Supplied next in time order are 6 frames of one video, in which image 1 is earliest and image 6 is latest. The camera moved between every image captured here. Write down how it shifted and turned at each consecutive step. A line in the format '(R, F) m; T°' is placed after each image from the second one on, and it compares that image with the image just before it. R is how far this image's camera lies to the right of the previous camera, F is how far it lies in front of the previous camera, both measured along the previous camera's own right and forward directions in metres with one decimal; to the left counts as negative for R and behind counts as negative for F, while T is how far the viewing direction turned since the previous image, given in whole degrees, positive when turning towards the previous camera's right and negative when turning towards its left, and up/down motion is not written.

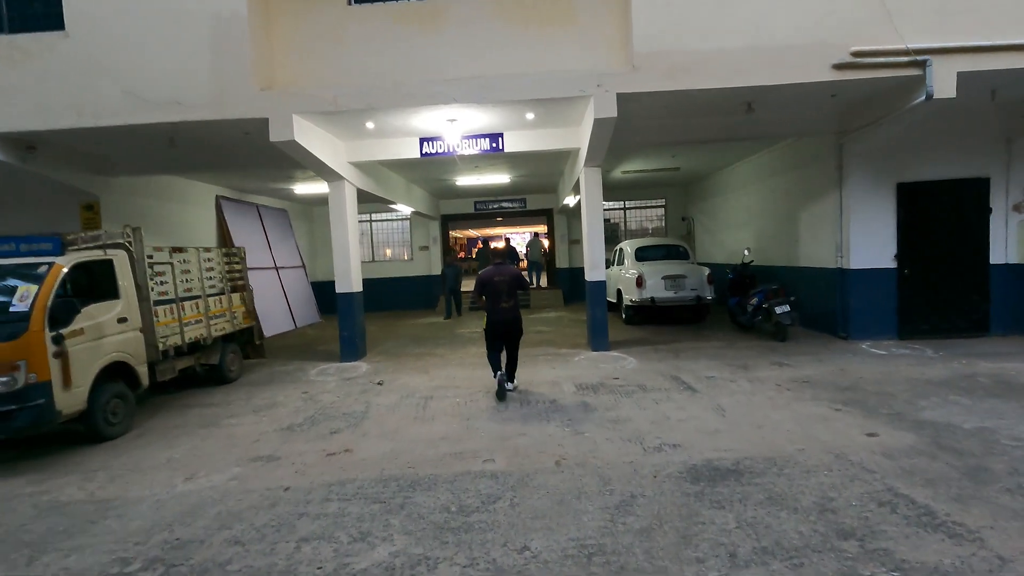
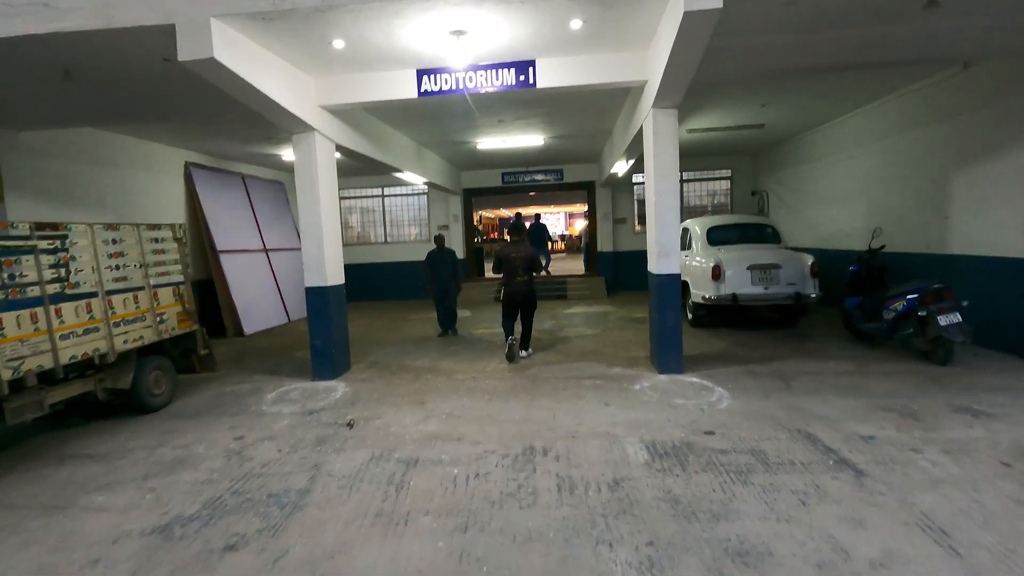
(0.0, +2.5) m; -4°
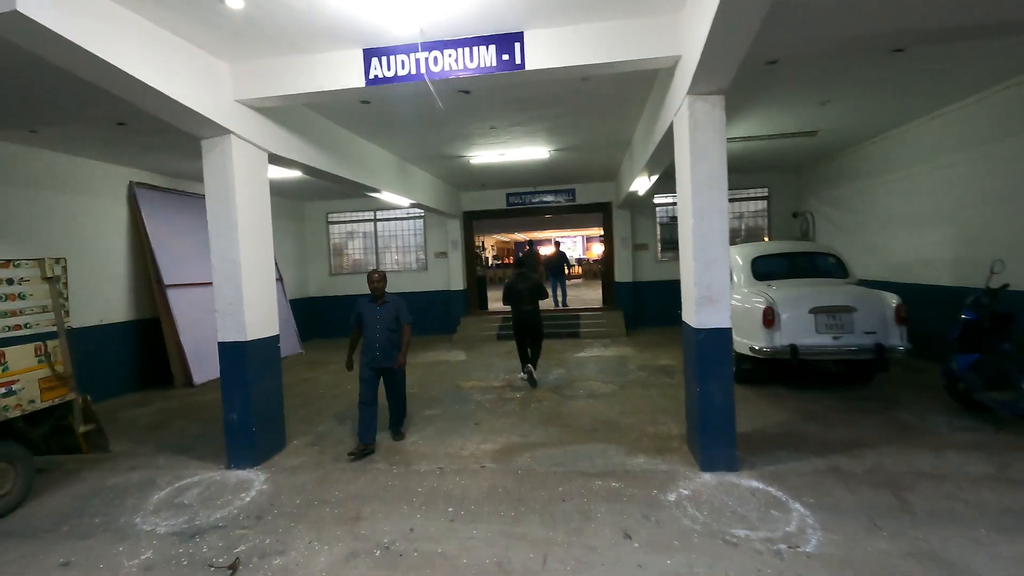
(+0.3, +1.7) m; -2°
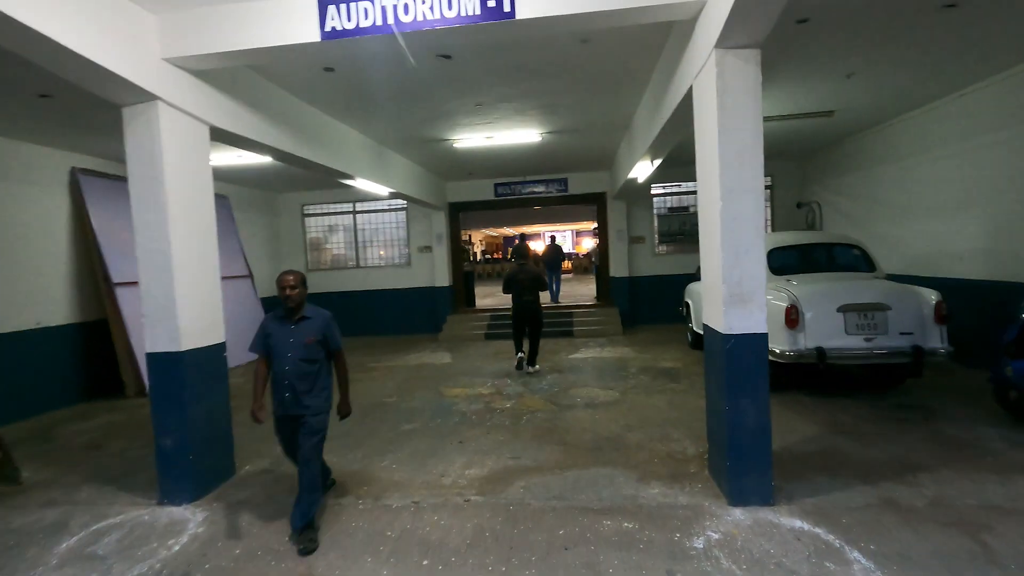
(0.0, +0.8) m; +1°
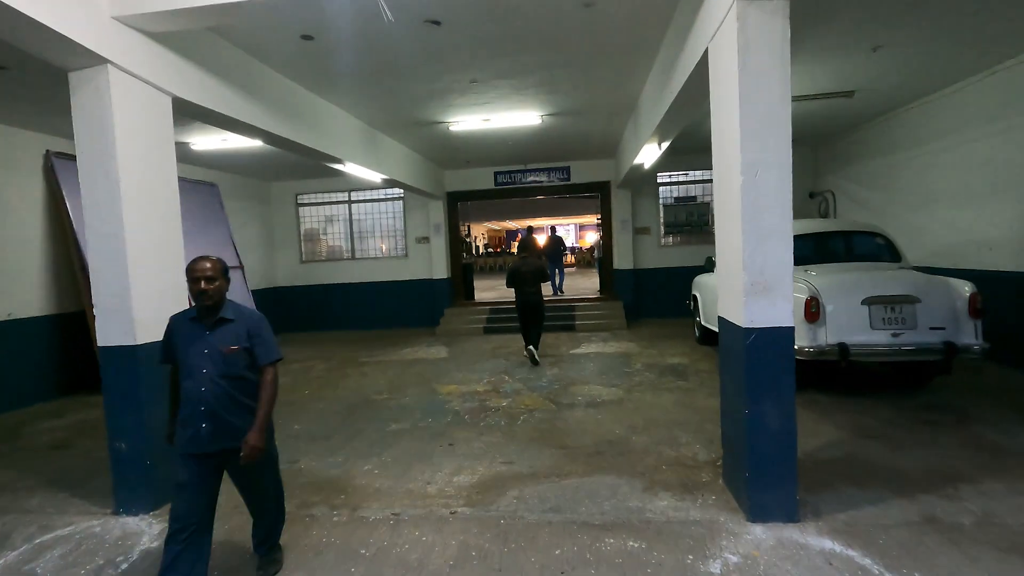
(+0.1, +0.4) m; 0°
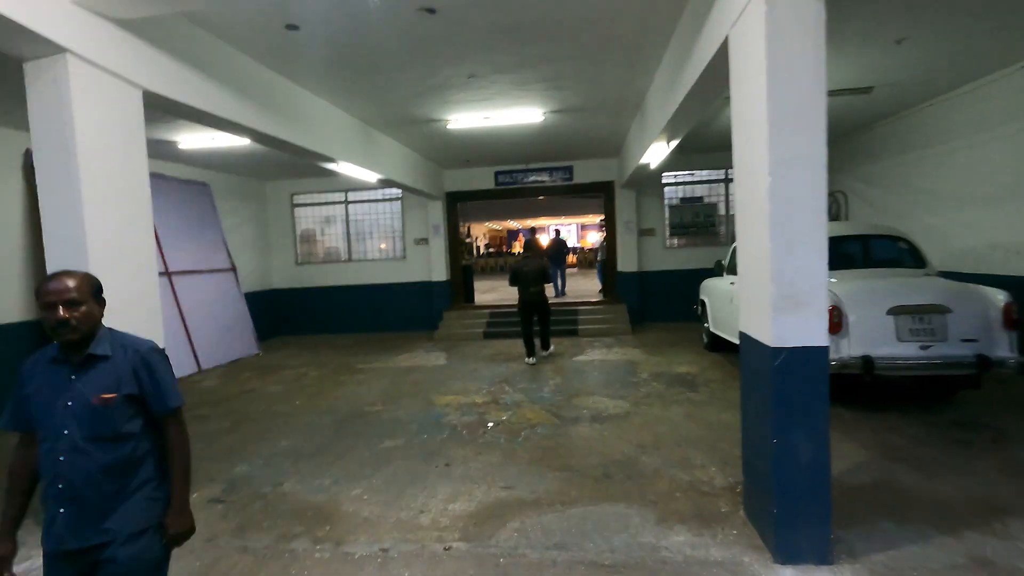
(0.0, +0.3) m; 0°
